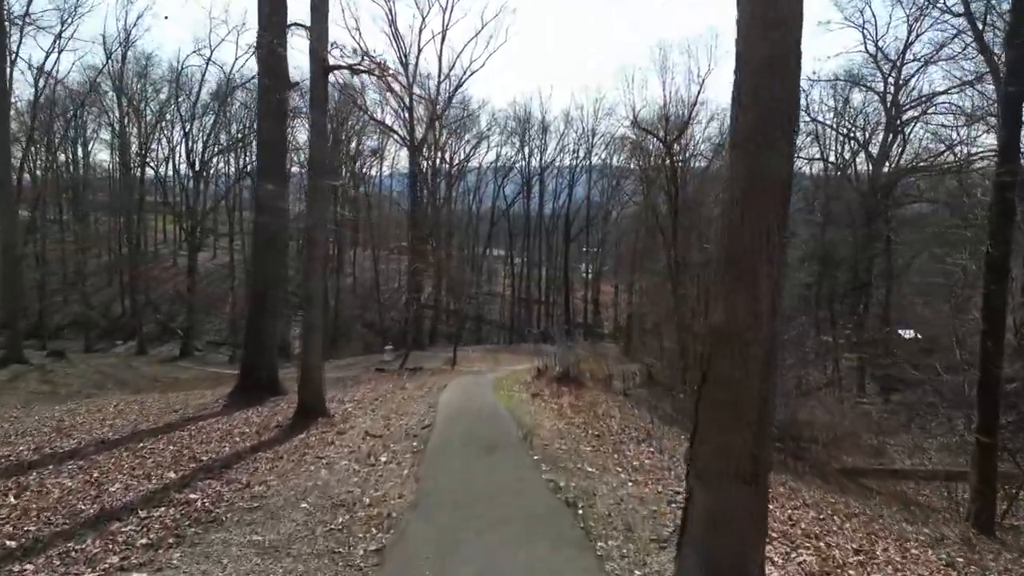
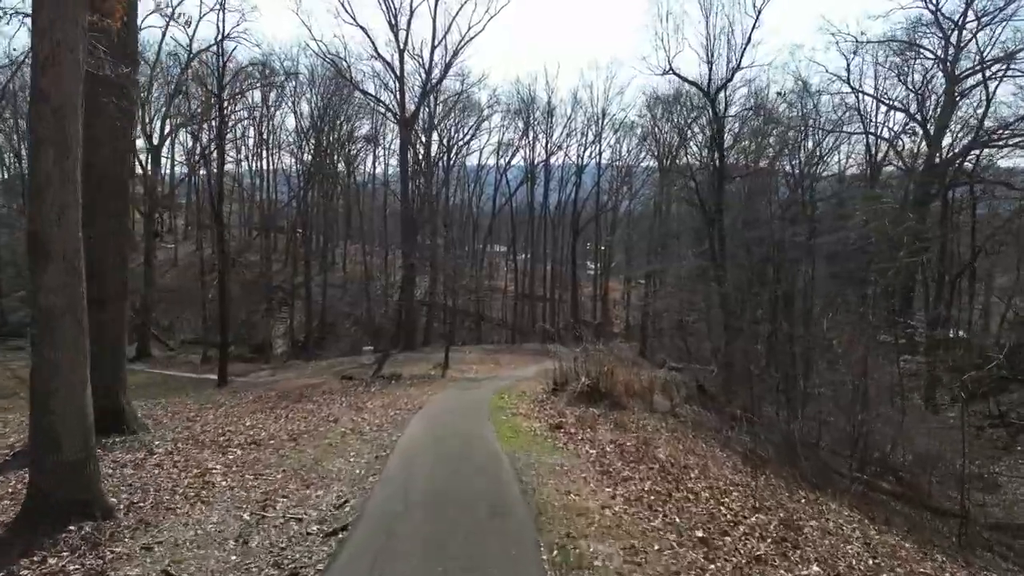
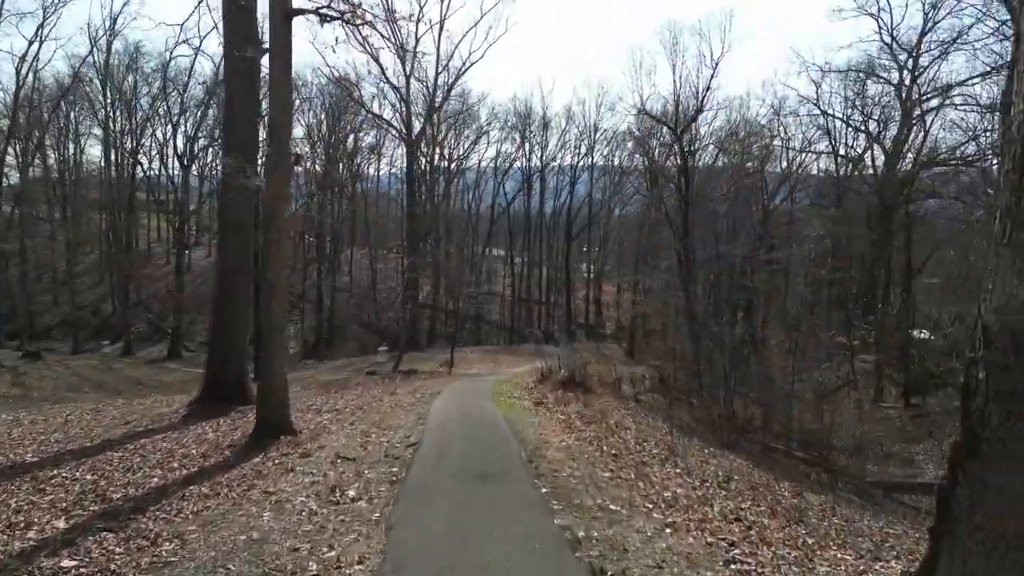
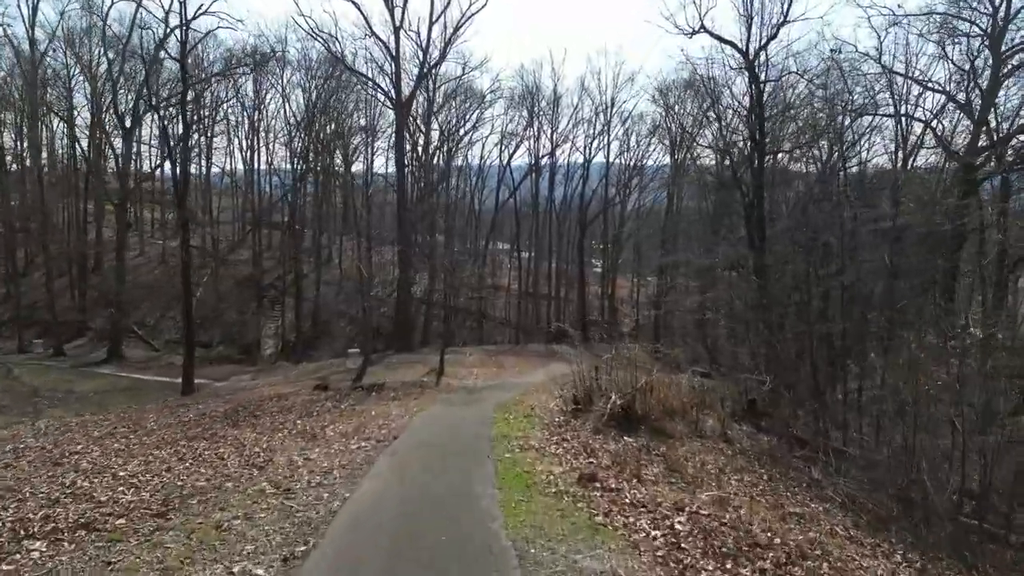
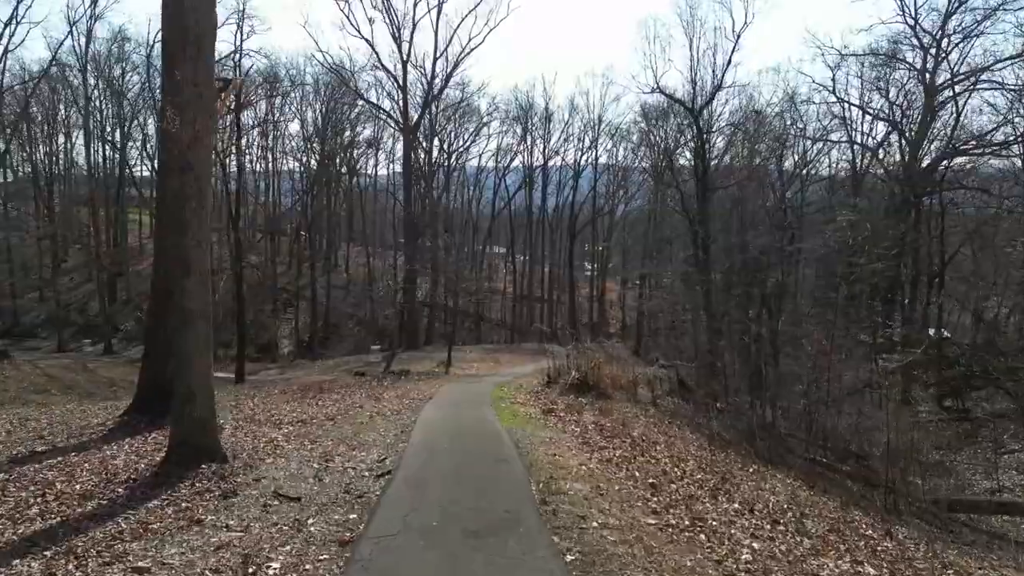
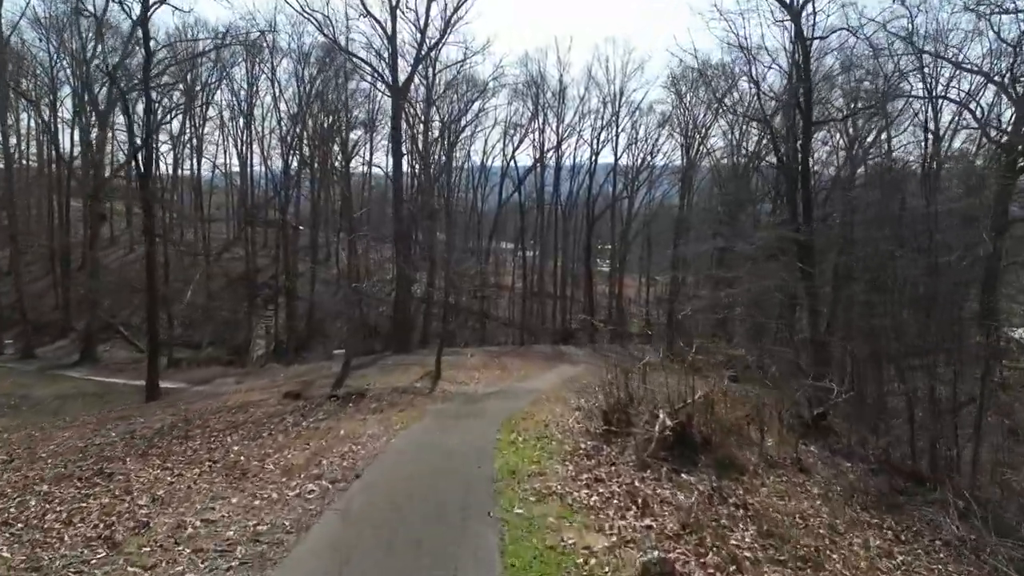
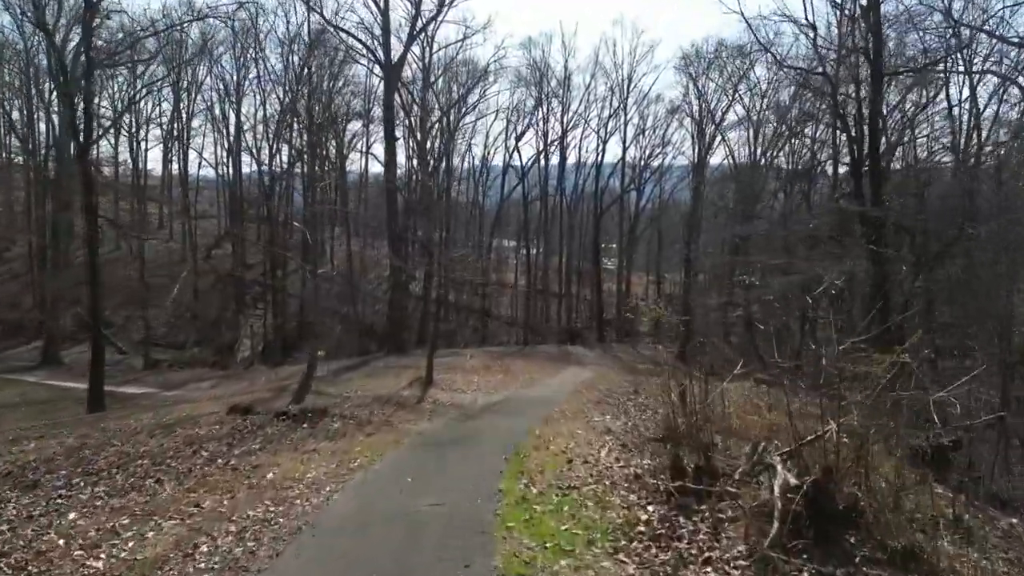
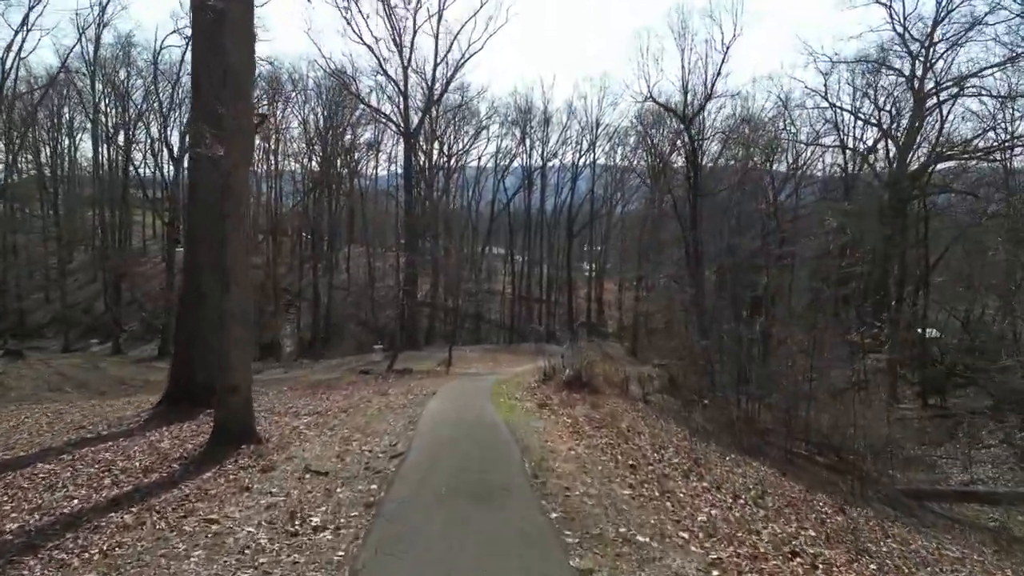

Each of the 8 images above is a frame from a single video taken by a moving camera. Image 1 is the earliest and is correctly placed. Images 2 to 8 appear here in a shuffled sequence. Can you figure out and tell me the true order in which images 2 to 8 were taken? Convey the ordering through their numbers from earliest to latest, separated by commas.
3, 8, 5, 2, 4, 6, 7
